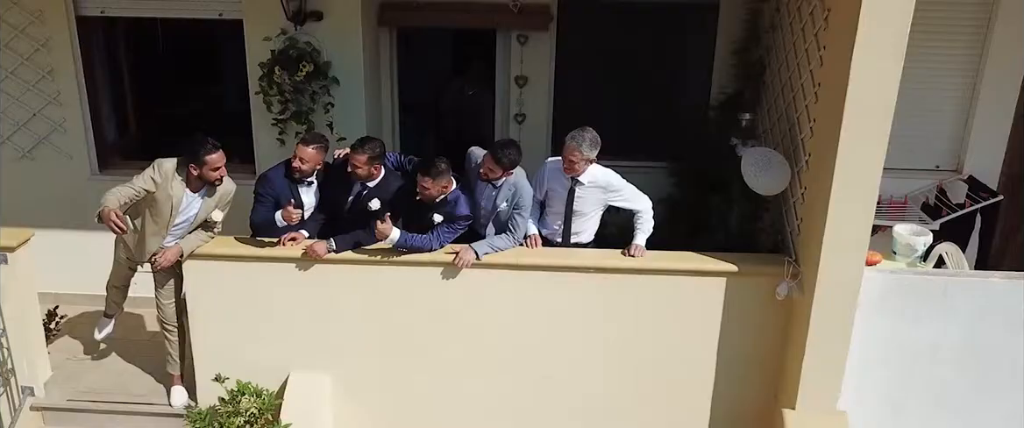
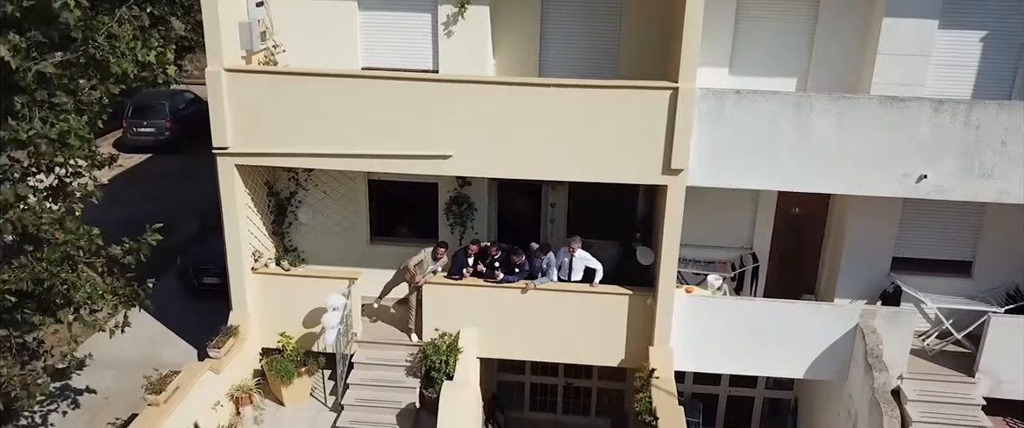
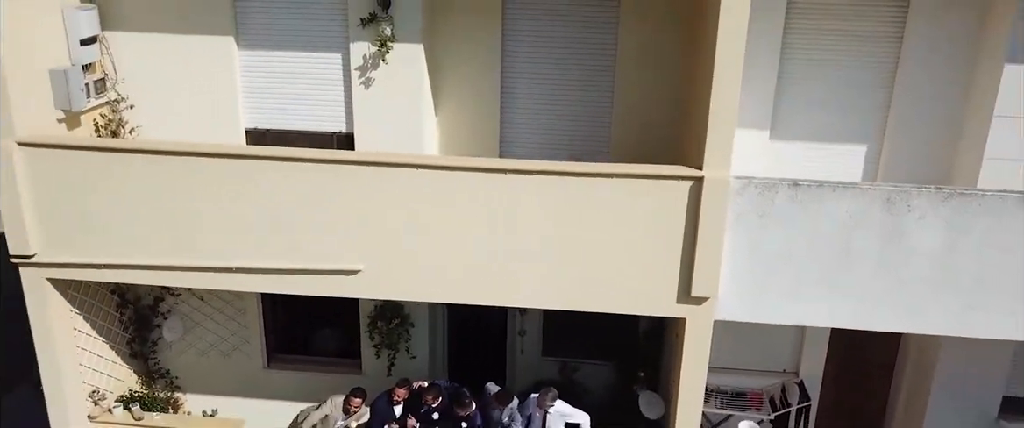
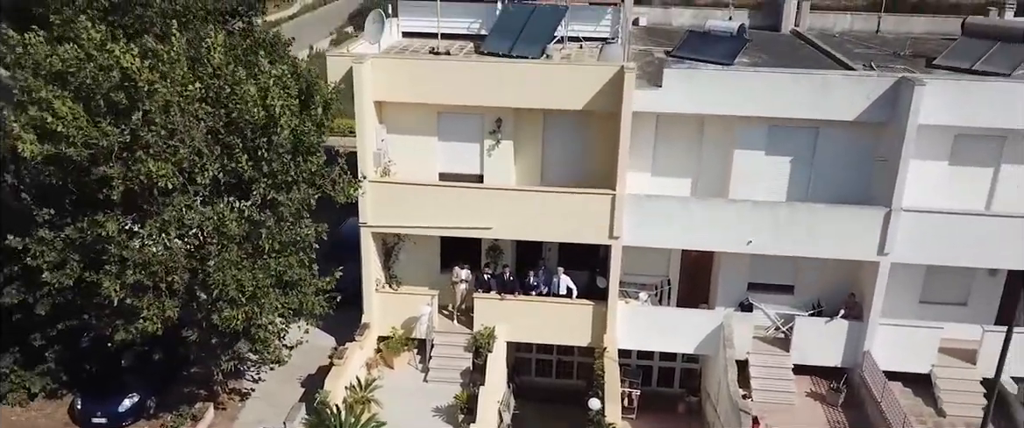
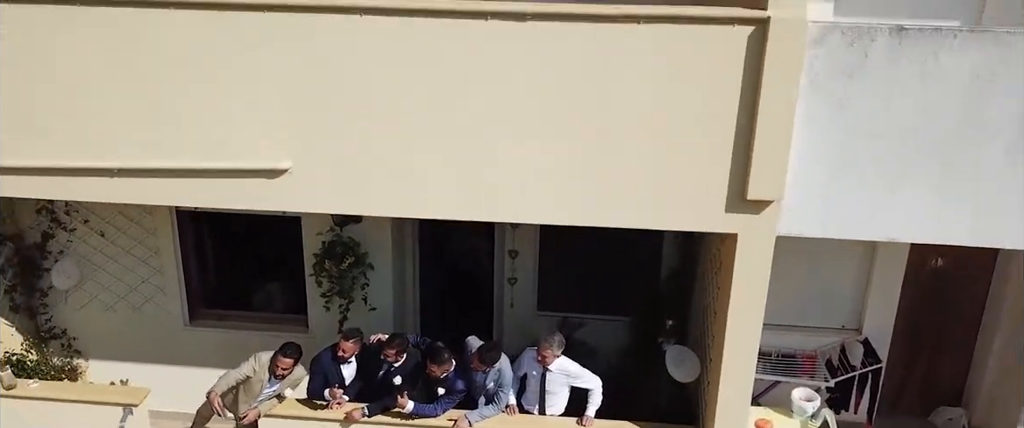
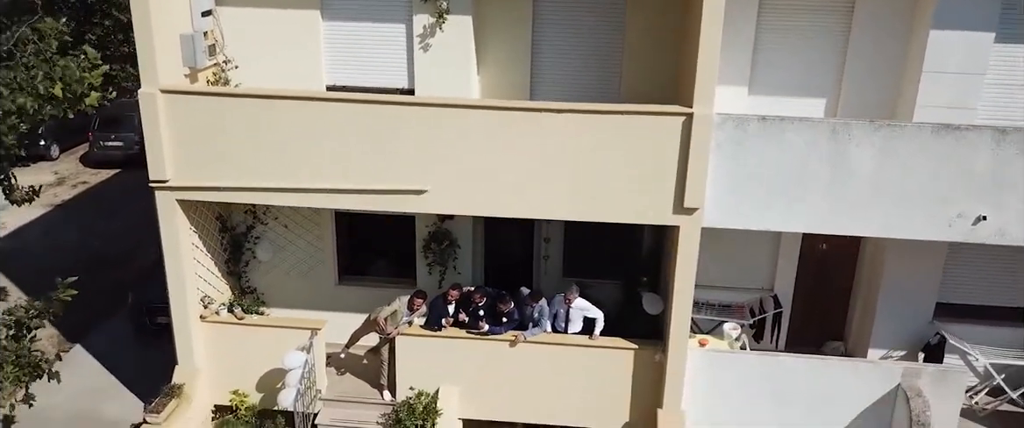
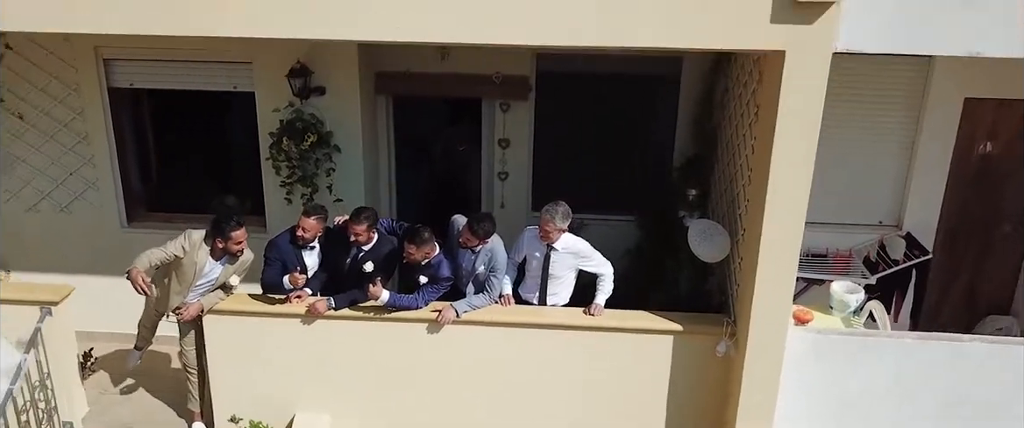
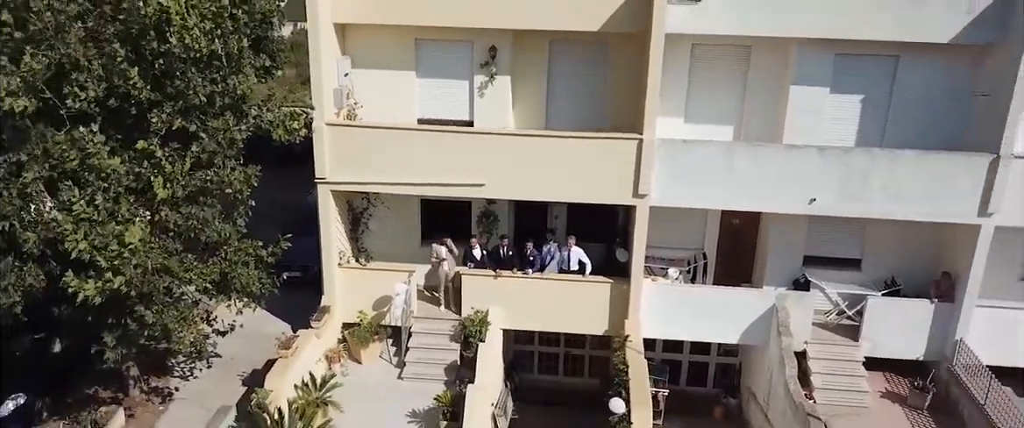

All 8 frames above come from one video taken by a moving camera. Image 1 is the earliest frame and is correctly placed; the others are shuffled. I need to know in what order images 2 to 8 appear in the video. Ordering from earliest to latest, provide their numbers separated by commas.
7, 5, 3, 6, 2, 8, 4
